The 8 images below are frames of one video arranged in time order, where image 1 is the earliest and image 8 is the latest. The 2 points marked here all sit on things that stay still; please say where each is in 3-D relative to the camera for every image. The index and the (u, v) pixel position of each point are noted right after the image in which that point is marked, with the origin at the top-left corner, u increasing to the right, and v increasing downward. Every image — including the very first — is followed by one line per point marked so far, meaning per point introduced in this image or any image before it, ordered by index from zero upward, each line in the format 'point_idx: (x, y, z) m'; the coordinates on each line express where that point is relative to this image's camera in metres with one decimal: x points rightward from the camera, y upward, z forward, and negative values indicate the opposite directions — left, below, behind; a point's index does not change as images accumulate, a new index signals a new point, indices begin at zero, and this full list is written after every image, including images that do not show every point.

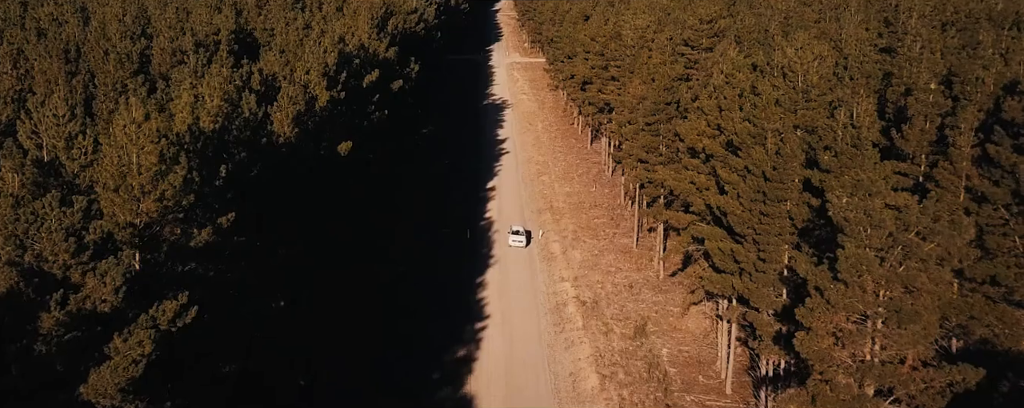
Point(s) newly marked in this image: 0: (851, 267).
0: (+7.7, -1.4, +15.3) m
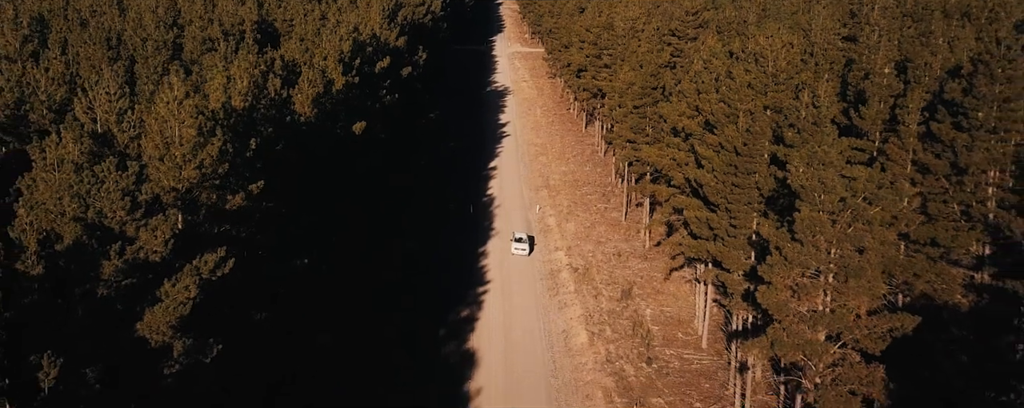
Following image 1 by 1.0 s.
0: (+7.6, -0.6, +17.5) m
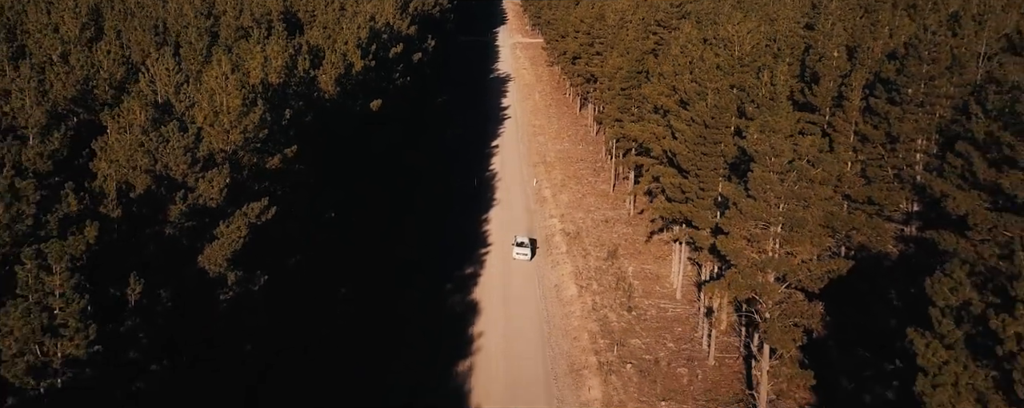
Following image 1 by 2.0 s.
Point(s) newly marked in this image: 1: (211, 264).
0: (+7.5, +0.6, +20.6) m
1: (-7.6, -1.5, +17.2) m
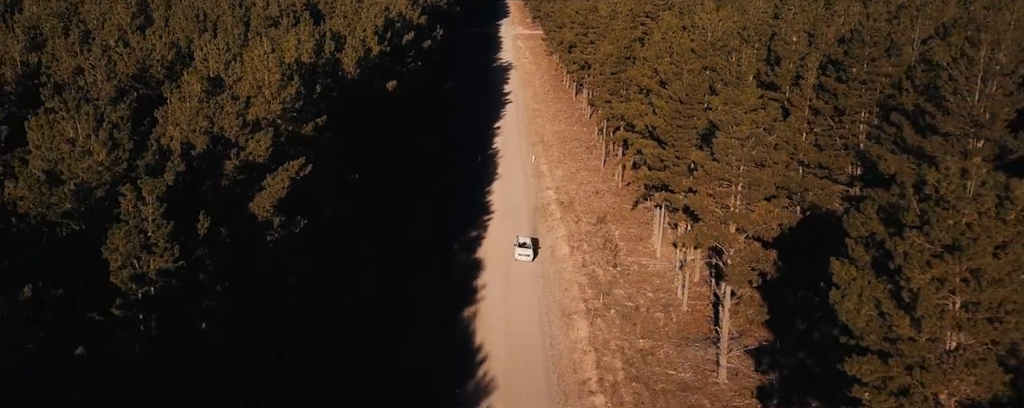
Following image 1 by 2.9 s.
0: (+7.4, +1.9, +24.0) m
1: (-7.7, -0.2, +20.7) m
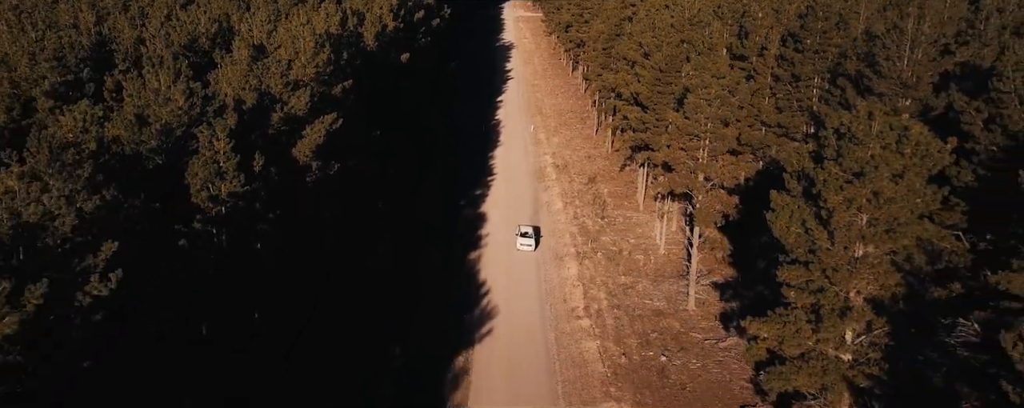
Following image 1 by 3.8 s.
0: (+7.4, +3.9, +27.9) m
1: (-7.7, +1.8, +24.7) m
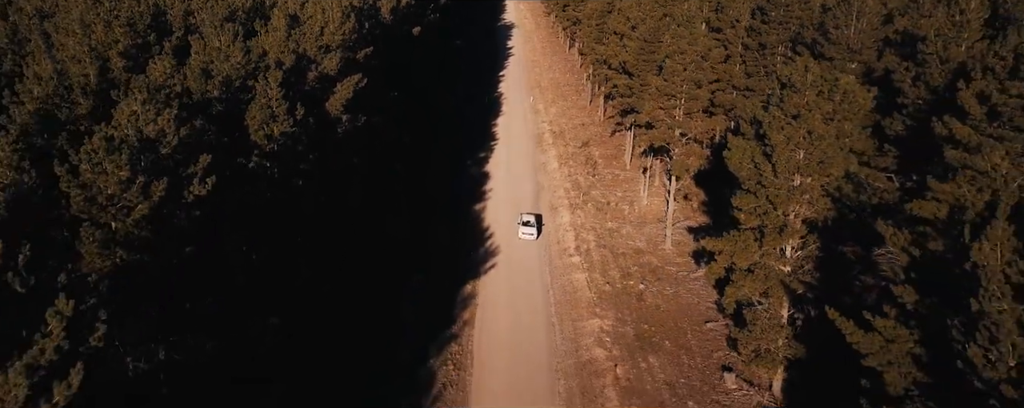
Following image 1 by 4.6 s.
0: (+7.5, +6.1, +32.0) m
1: (-7.7, +4.0, +28.9) m
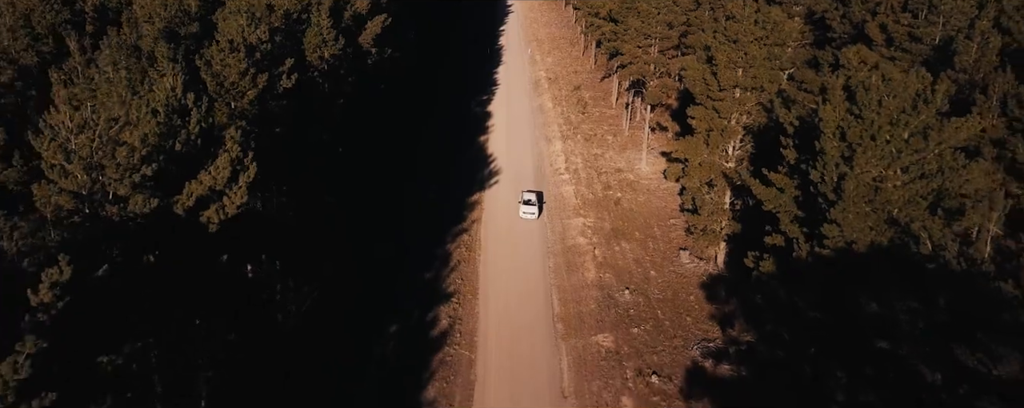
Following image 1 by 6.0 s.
0: (+7.5, +10.5, +37.9) m
1: (-7.6, +8.2, +34.9) m
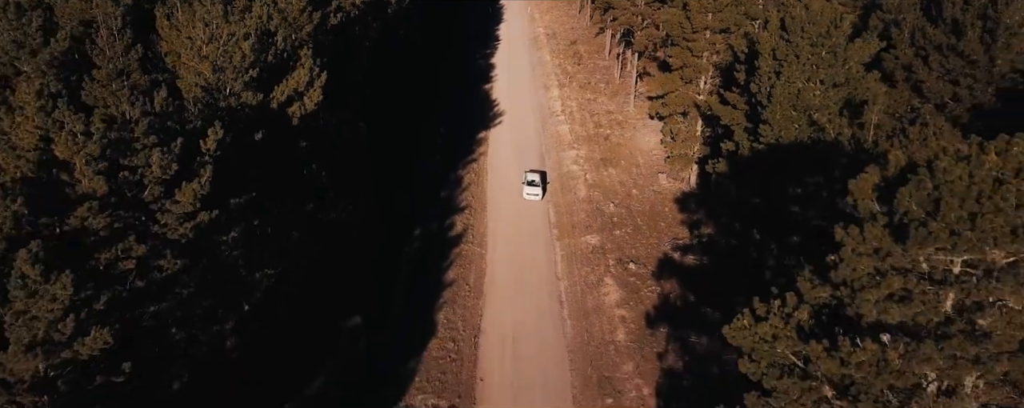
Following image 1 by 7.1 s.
0: (+7.6, +14.6, +42.6) m
1: (-7.5, +12.1, +39.6) m
